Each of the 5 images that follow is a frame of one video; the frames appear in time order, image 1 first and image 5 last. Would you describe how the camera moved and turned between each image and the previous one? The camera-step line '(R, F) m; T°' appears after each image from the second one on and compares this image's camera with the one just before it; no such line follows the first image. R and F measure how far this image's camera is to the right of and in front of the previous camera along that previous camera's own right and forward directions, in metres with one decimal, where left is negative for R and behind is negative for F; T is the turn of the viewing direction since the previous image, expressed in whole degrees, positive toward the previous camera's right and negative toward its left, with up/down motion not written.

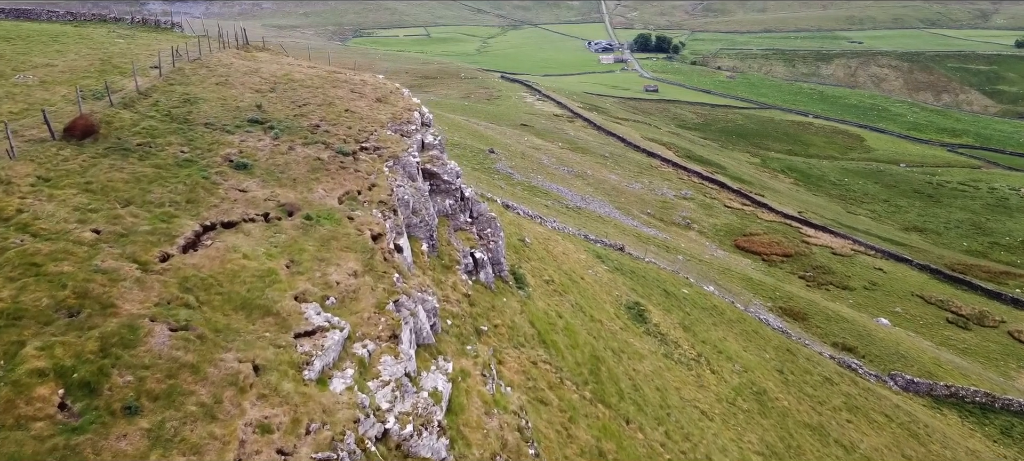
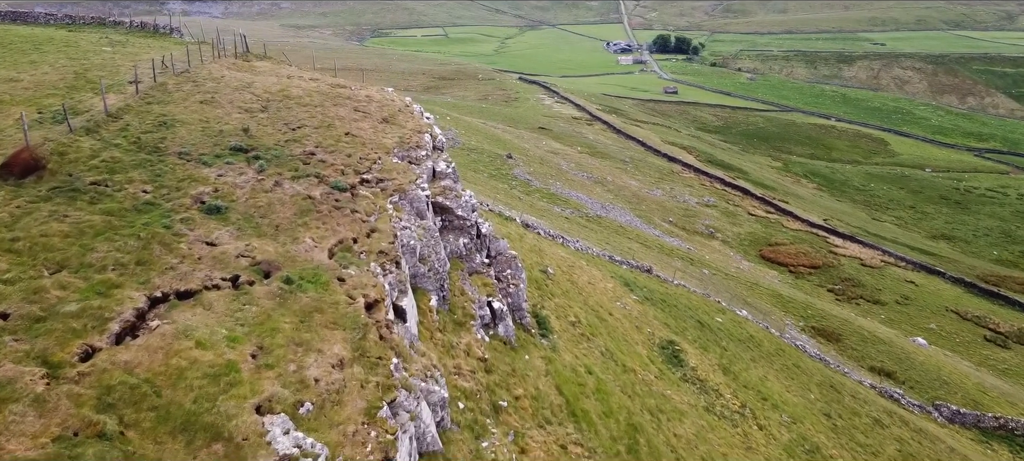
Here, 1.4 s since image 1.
(-0.2, +4.0) m; -1°
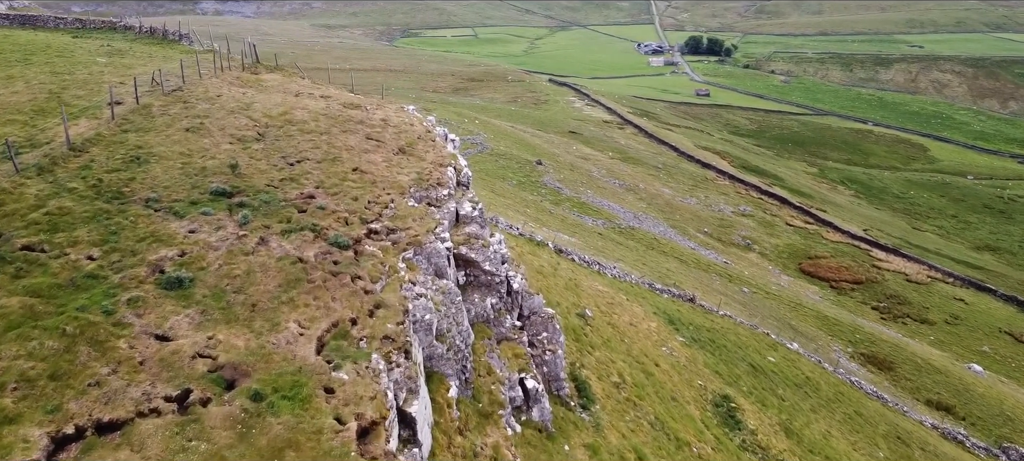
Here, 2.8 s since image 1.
(-0.3, +4.4) m; -2°
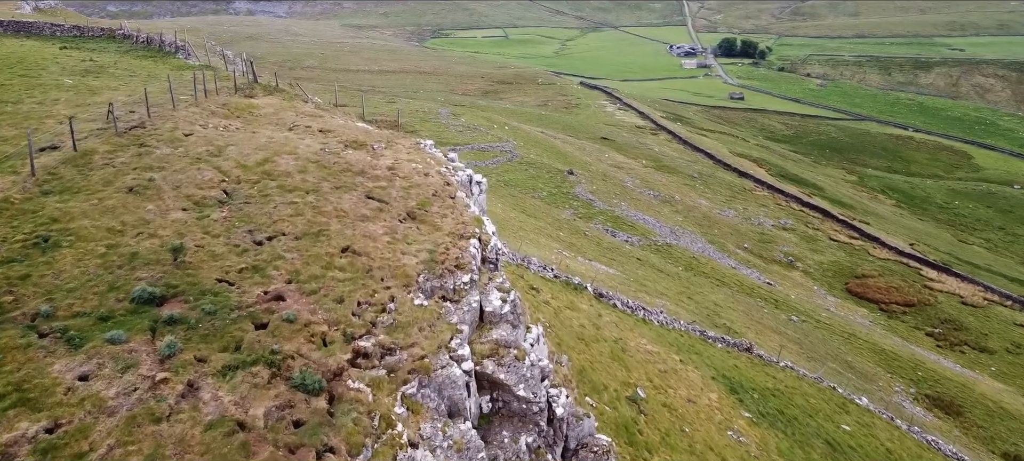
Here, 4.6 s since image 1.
(-0.3, +6.1) m; -2°
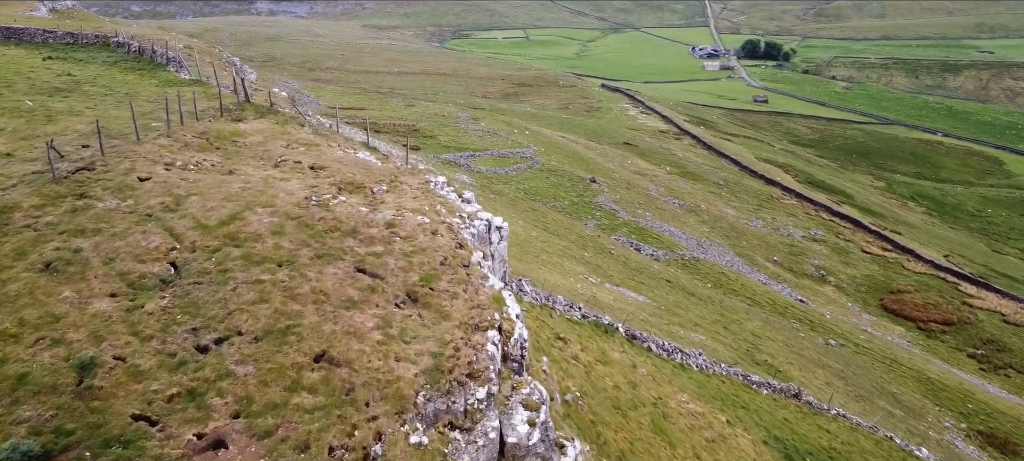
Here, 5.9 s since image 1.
(-0.2, +4.5) m; -1°
